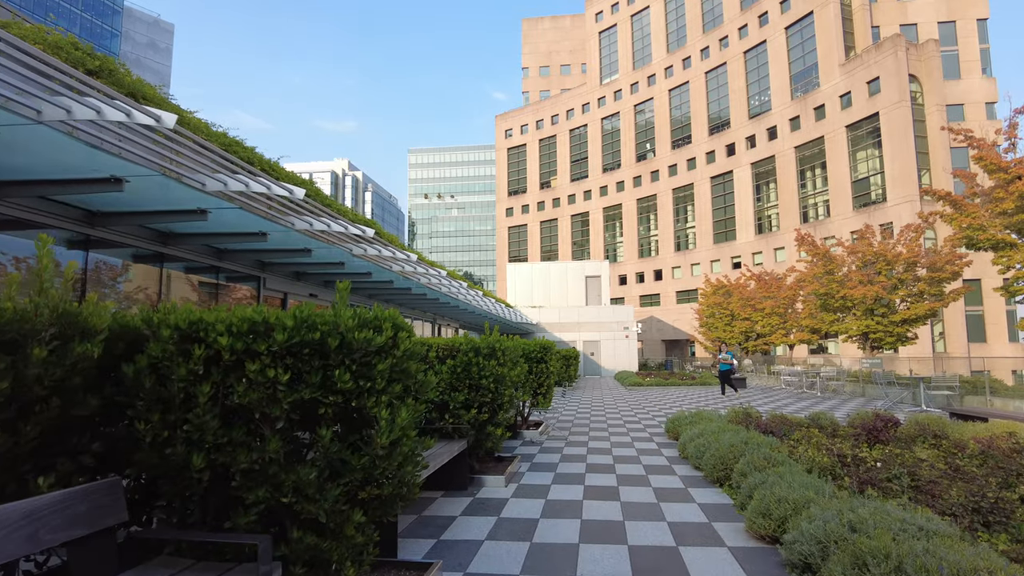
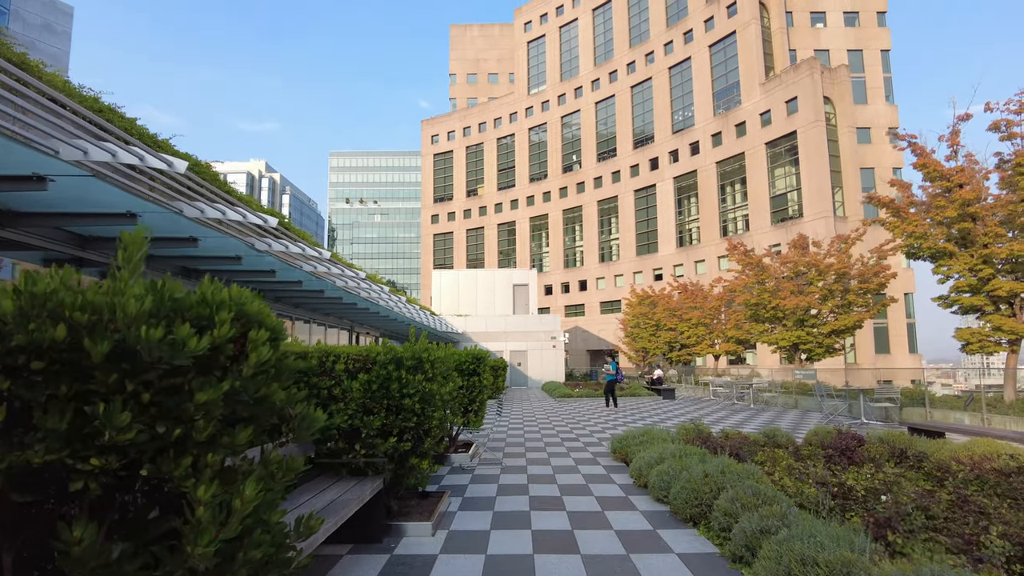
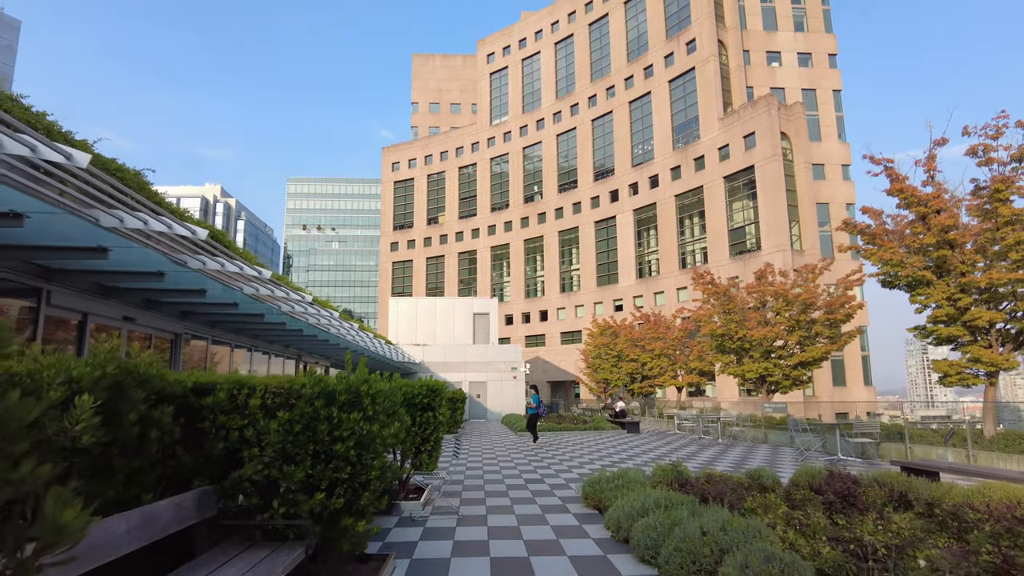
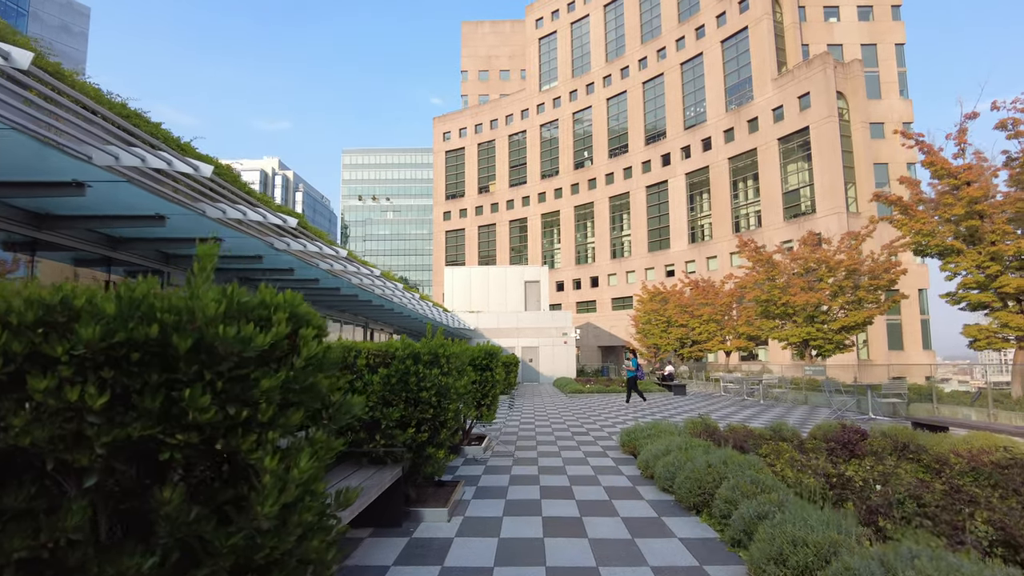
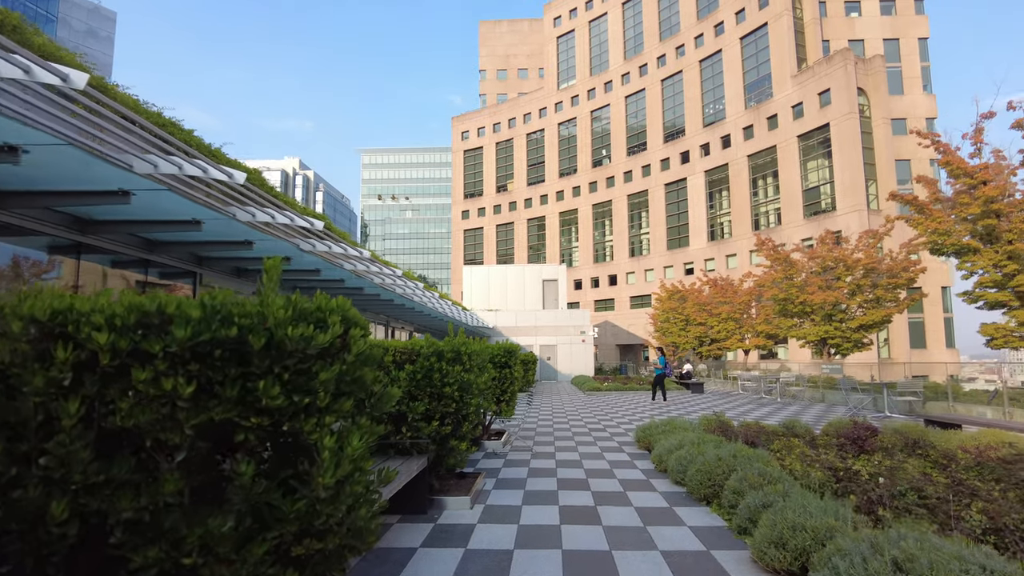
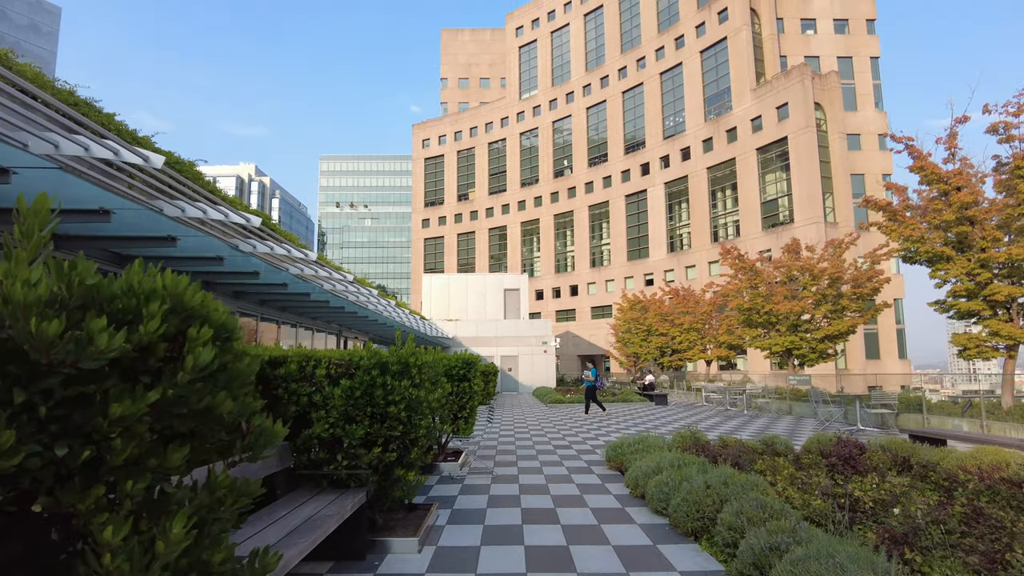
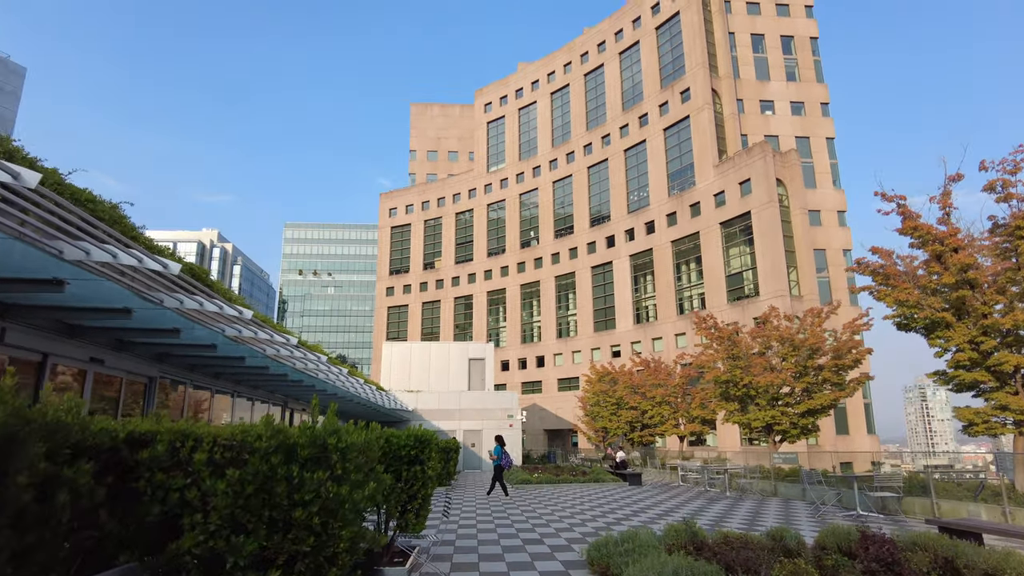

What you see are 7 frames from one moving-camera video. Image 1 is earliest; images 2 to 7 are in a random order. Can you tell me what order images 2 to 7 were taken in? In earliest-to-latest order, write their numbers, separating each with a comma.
5, 4, 2, 6, 3, 7
